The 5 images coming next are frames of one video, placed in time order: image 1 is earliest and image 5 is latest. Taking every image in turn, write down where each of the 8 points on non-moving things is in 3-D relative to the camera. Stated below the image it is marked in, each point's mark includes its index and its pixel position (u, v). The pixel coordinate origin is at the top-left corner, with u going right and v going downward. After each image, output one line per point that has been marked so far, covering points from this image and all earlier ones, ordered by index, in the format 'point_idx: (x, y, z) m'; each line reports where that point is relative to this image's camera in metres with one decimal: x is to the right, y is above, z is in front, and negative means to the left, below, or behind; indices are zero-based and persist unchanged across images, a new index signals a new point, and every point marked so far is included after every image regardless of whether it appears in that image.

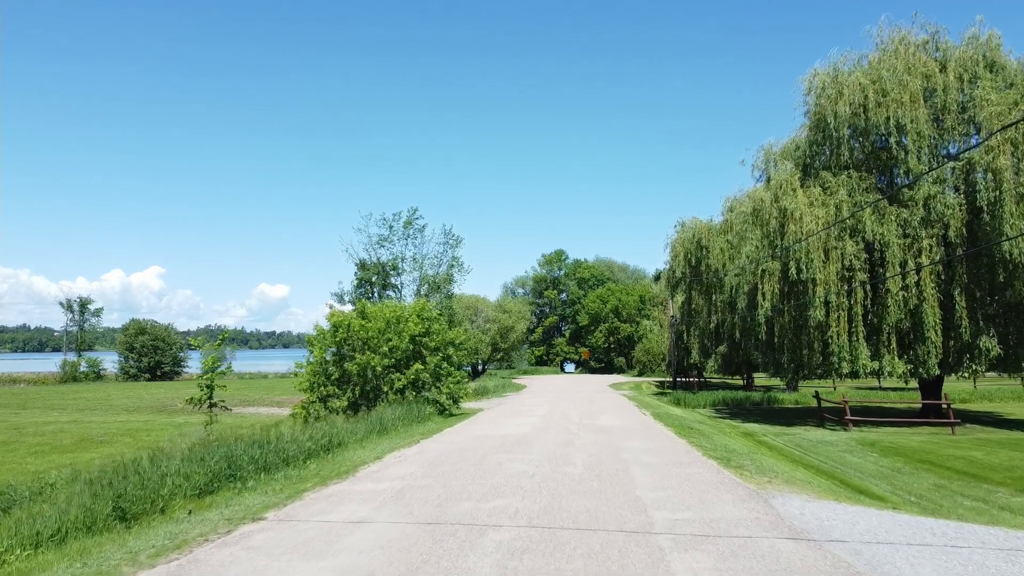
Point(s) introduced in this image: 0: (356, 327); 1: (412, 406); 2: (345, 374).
0: (-4.6, -1.1, +19.4) m
1: (-2.9, -3.4, +18.9) m
2: (-5.0, -2.6, +19.5) m
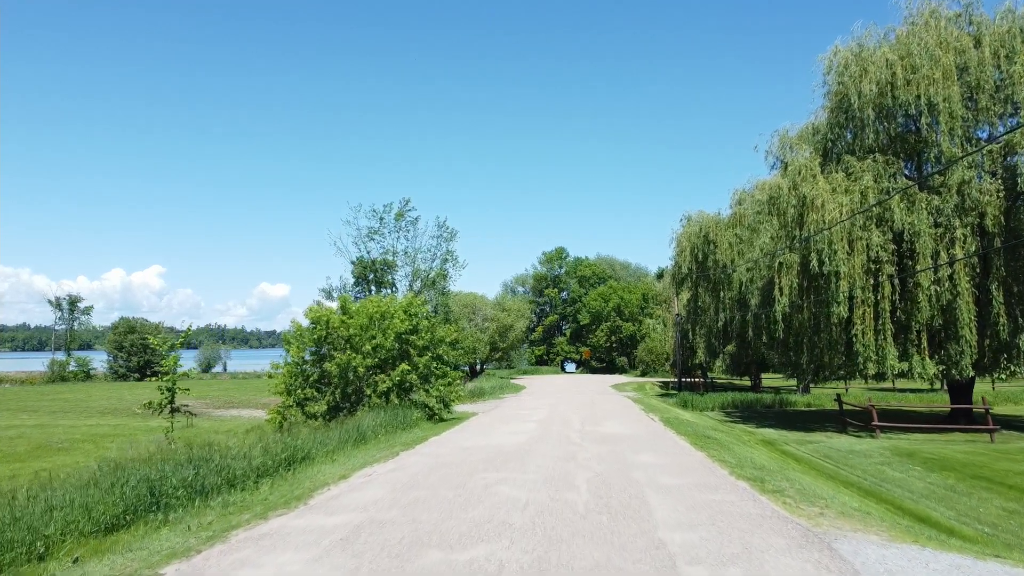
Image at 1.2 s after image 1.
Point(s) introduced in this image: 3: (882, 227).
0: (-4.7, -1.0, +17.7) m
1: (-3.0, -3.2, +17.1) m
2: (-5.1, -2.4, +17.8) m
3: (+11.1, +1.8, +19.6) m
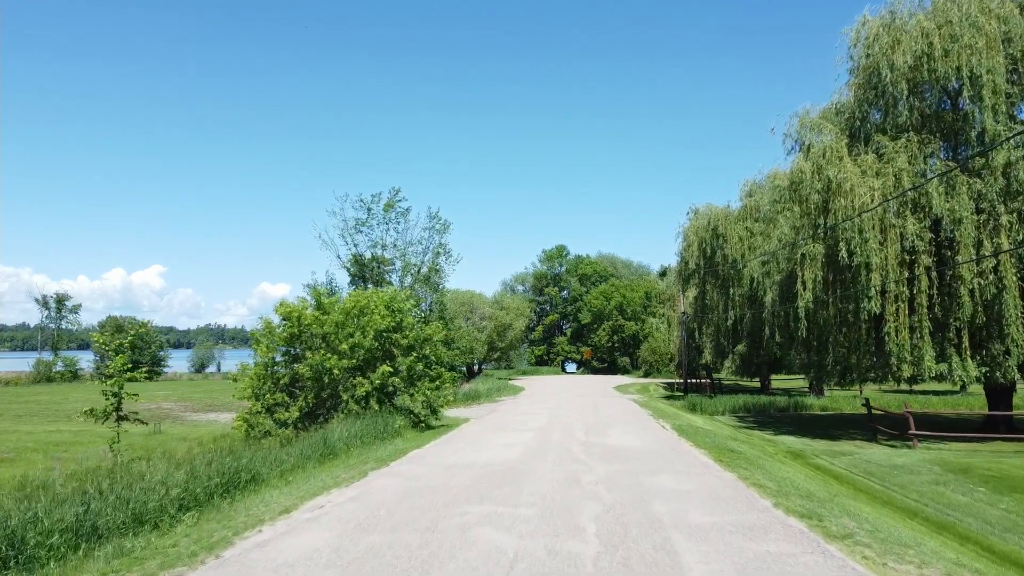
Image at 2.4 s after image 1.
0: (-4.9, -0.8, +15.8) m
1: (-3.2, -3.0, +15.2) m
2: (-5.2, -2.2, +15.9) m
3: (+11.0, +2.0, +17.7) m
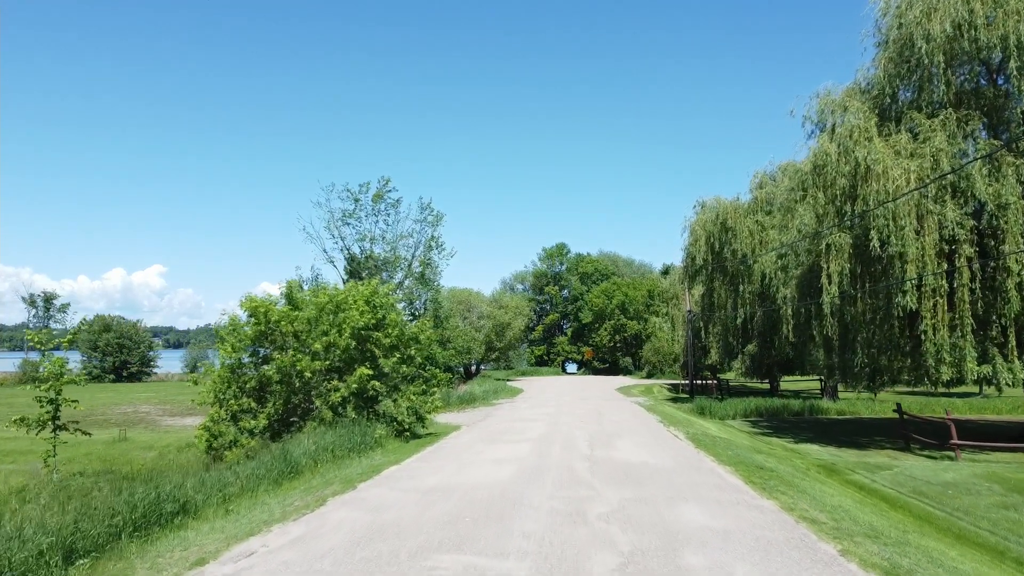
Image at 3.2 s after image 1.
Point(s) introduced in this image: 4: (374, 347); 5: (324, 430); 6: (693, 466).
0: (-5.0, -0.6, +14.0) m
1: (-3.3, -2.9, +13.5) m
2: (-5.4, -2.0, +14.1) m
3: (+10.8, +2.2, +15.9) m
4: (-3.2, -1.4, +15.1) m
5: (-3.8, -2.9, +13.2) m
6: (+2.8, -2.8, +10.2) m
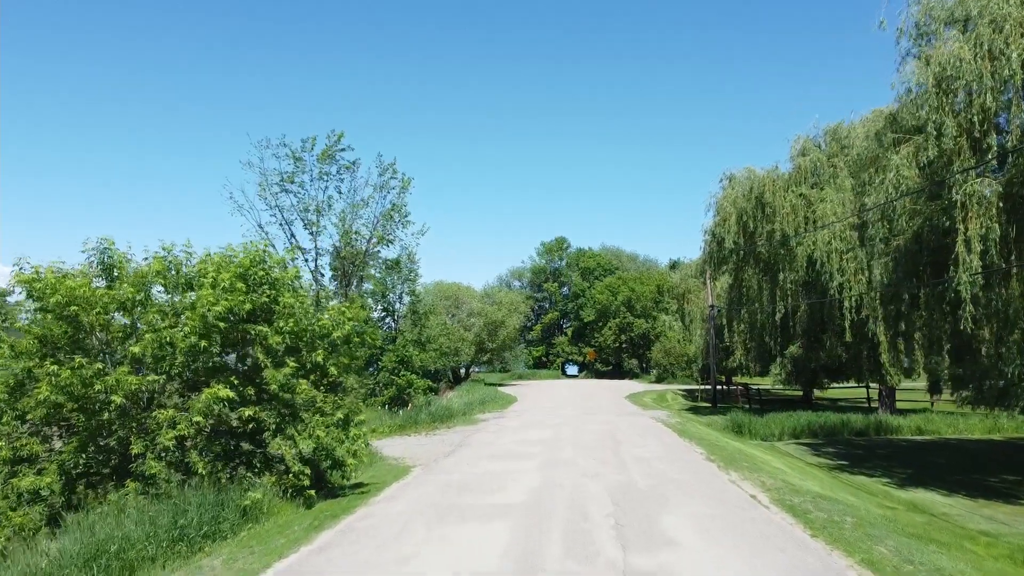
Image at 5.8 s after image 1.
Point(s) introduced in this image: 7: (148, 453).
0: (-5.4, -0.1, +8.2) m
1: (-3.7, -2.4, +7.7) m
2: (-5.8, -1.5, +8.3) m
3: (+10.4, +2.7, +10.1) m
4: (-3.6, -0.9, +9.3) m
5: (-4.2, -2.4, +7.4) m
6: (+2.4, -2.3, +4.4) m
7: (-4.5, -2.1, +8.4) m
